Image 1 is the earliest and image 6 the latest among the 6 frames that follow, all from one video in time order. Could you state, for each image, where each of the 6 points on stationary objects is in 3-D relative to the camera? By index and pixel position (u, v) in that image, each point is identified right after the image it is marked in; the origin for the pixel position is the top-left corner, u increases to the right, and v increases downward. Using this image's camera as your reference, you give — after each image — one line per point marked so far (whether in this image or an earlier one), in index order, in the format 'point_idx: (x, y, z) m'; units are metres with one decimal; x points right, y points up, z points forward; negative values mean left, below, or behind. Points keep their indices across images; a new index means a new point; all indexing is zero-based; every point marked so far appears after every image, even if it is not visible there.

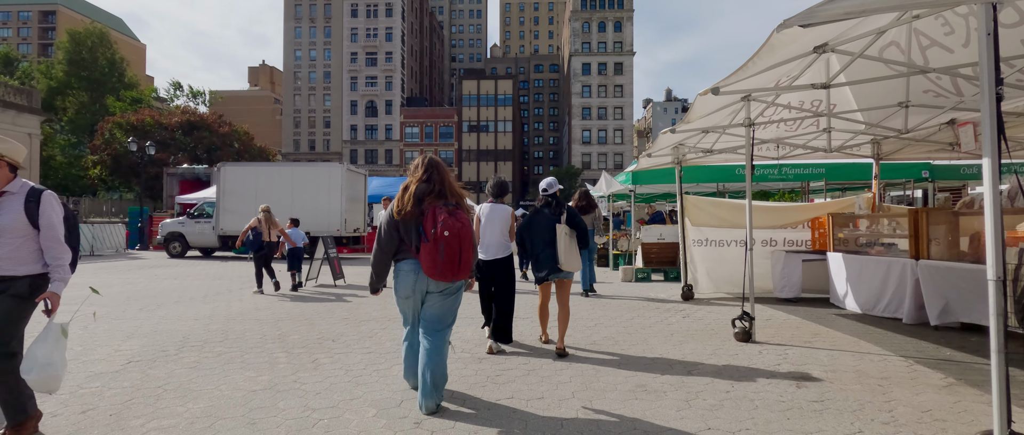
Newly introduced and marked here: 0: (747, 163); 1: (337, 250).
0: (+2.9, +0.6, +6.6) m
1: (-4.3, -0.8, +13.4) m
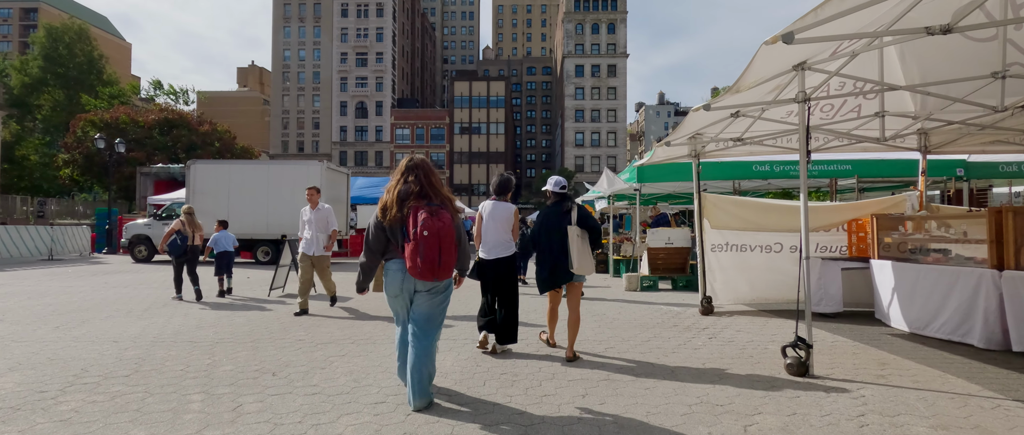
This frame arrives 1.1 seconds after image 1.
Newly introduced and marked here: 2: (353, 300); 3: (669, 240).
0: (+2.8, +0.6, +5.2) m
1: (-4.5, -0.8, +11.9) m
2: (-3.2, -1.7, +10.6) m
3: (+3.7, -0.5, +12.6) m
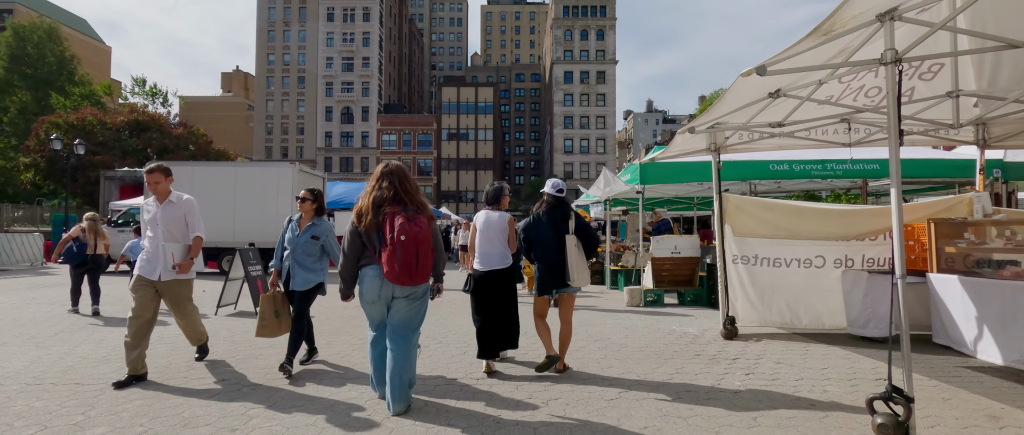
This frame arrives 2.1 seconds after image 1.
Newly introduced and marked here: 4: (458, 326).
0: (+2.7, +0.6, +3.8) m
1: (-4.8, -1.0, +10.3) m
2: (-3.4, -1.8, +9.1) m
3: (+3.4, -0.6, +11.2) m
4: (-0.9, -1.8, +8.7) m
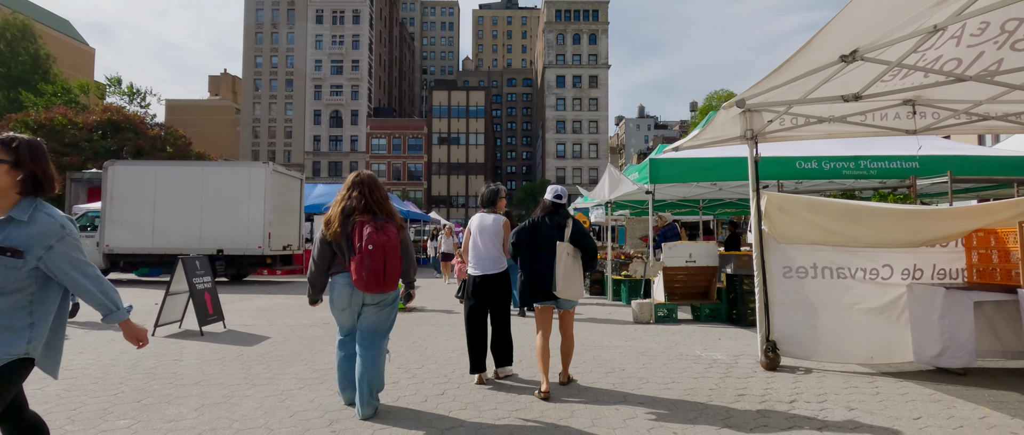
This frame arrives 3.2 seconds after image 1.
0: (+2.7, +0.6, +2.4) m
1: (-4.9, -1.0, +8.8) m
2: (-3.5, -1.8, +7.6) m
3: (+3.2, -0.7, +9.8) m
4: (-1.0, -1.8, +7.2) m
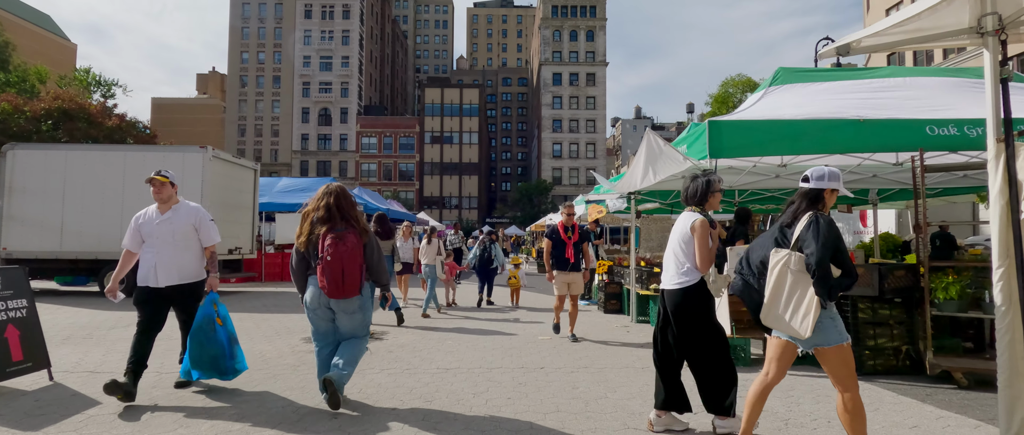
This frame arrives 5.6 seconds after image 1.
0: (+2.6, +0.8, -0.8) m
1: (-5.0, -0.9, +5.5) m
2: (-3.6, -1.7, +4.3) m
3: (+3.1, -0.6, +6.6) m
4: (-1.1, -1.7, +4.0) m
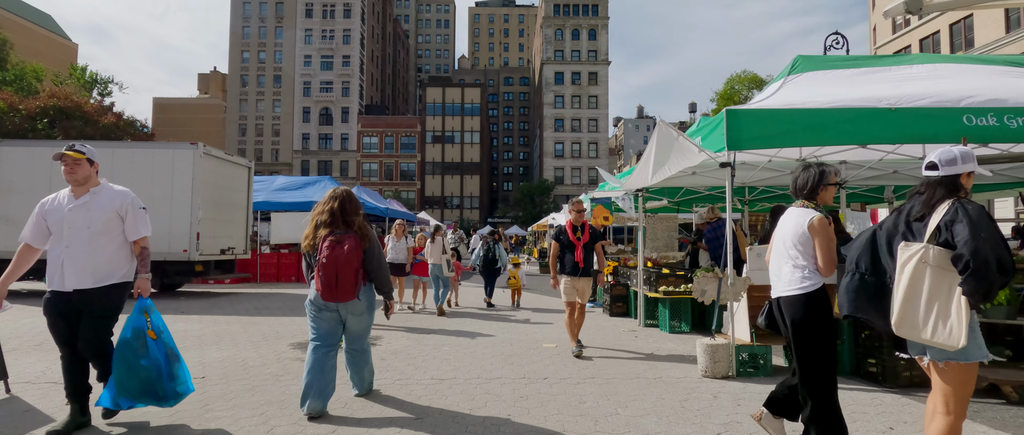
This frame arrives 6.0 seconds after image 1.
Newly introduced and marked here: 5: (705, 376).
0: (+2.6, +0.8, -1.3) m
1: (-5.0, -0.8, +5.0) m
2: (-3.6, -1.6, +3.8) m
3: (+3.2, -0.6, +6.1) m
4: (-1.1, -1.6, +3.5) m
5: (+2.2, -1.7, +6.0) m
